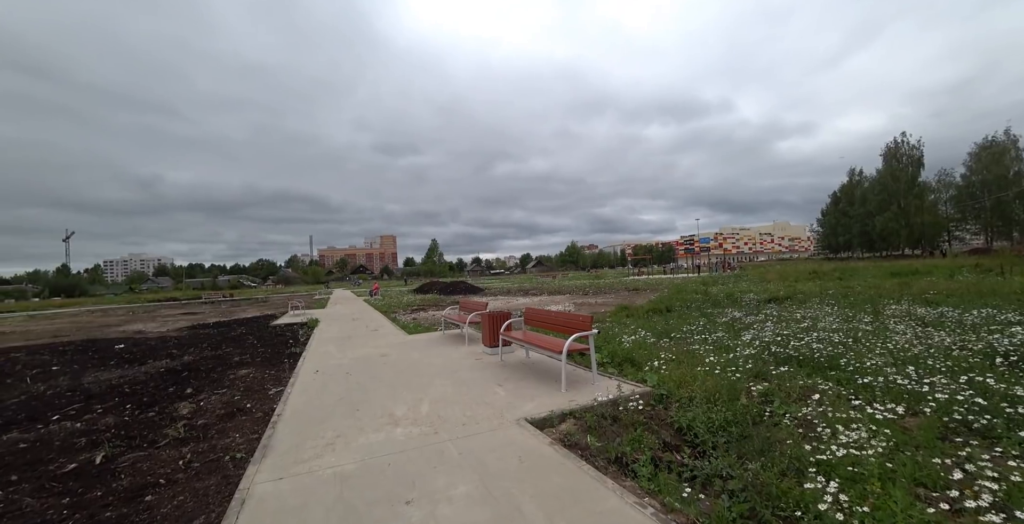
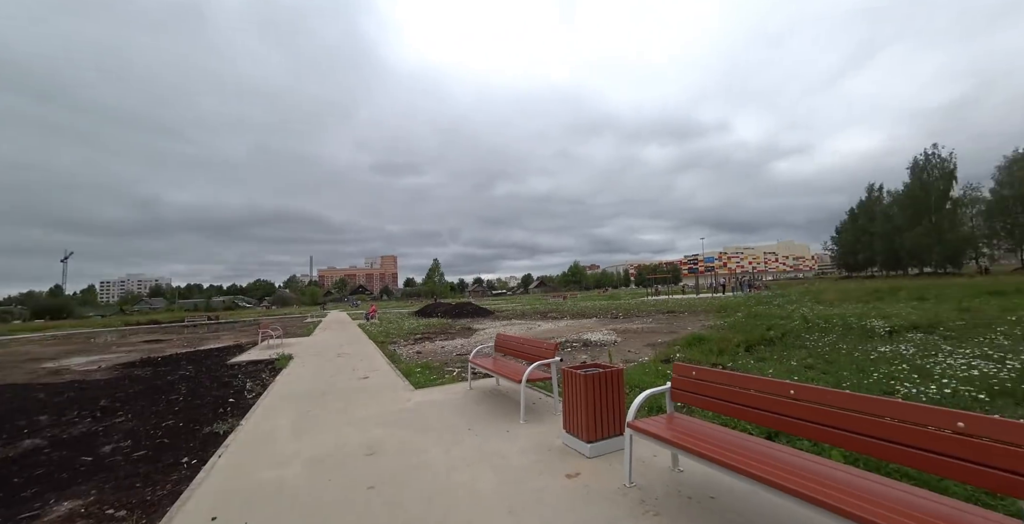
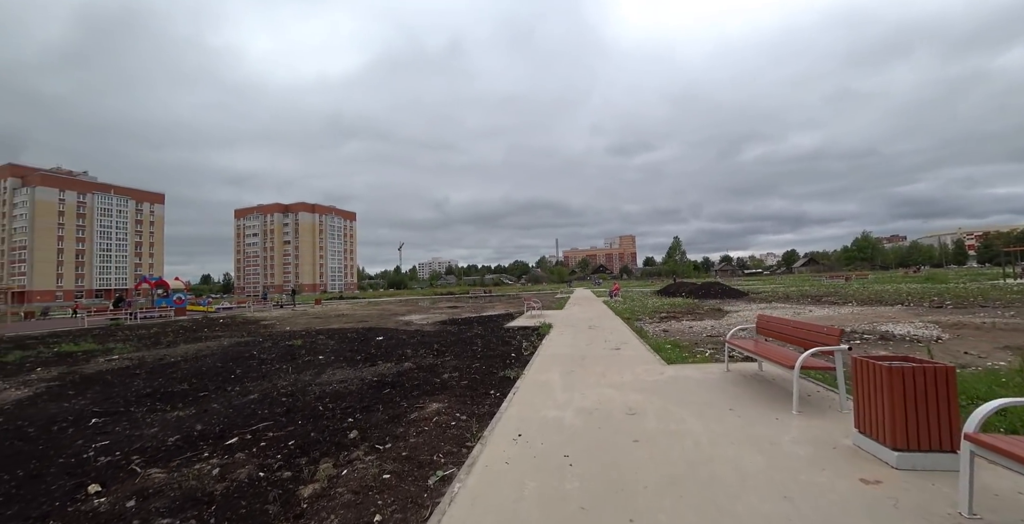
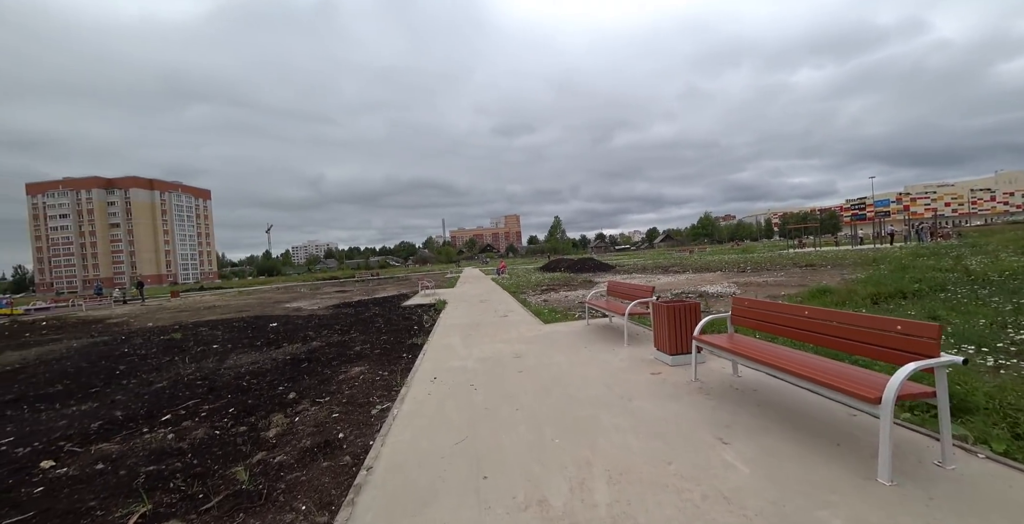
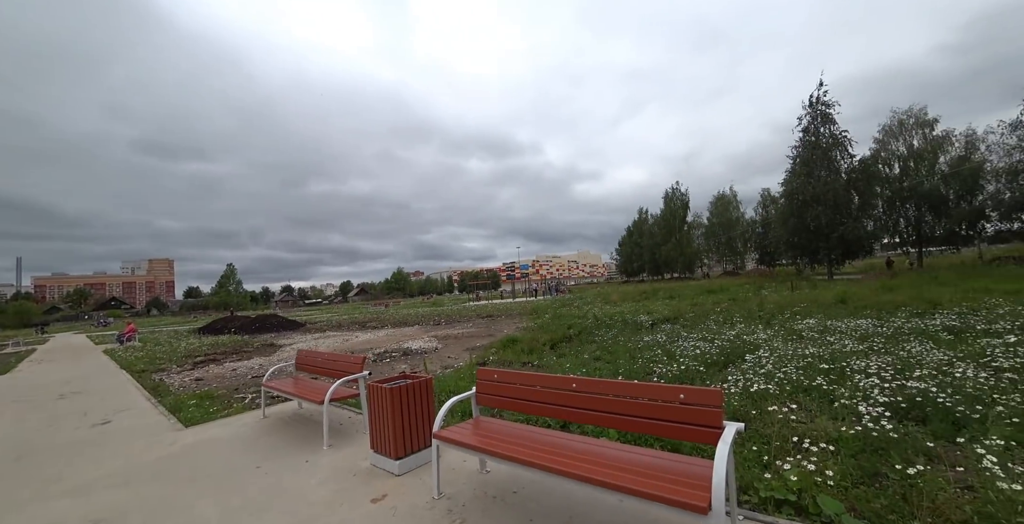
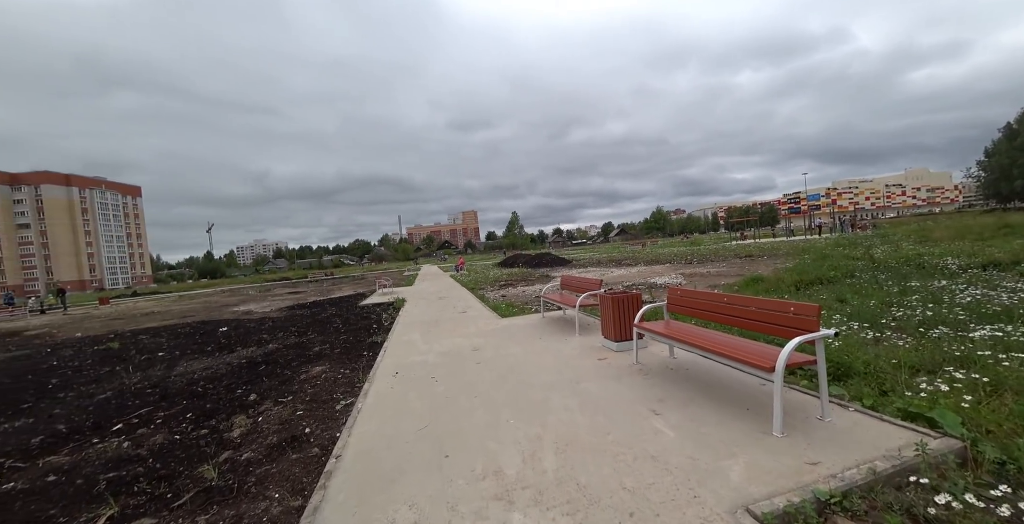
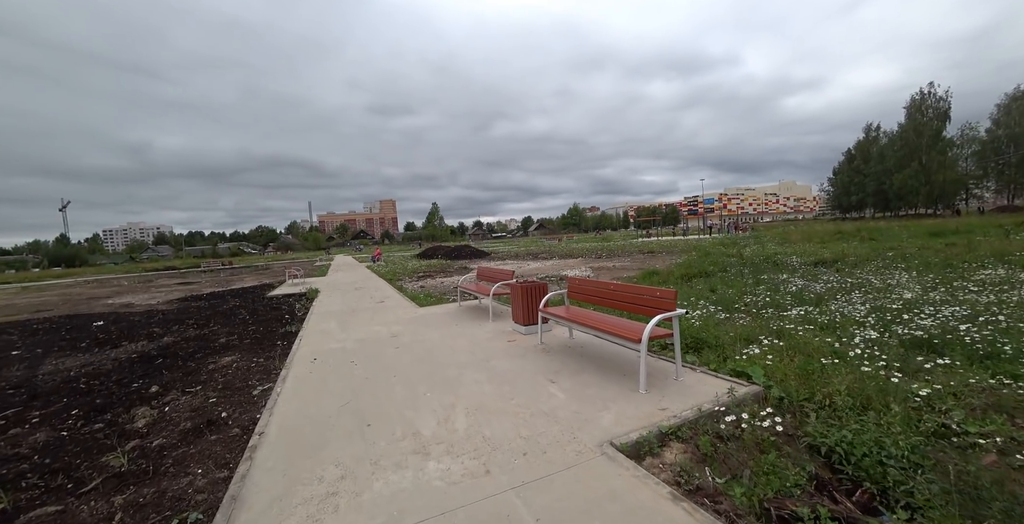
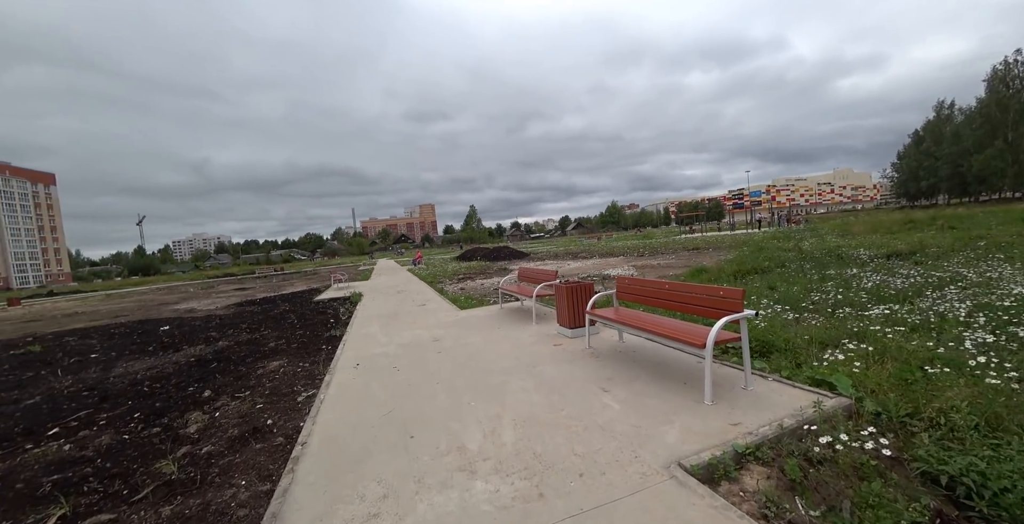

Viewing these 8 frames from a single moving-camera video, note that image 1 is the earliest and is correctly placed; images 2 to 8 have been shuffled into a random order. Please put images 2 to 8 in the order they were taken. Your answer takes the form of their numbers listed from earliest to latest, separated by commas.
7, 8, 6, 4, 3, 2, 5
